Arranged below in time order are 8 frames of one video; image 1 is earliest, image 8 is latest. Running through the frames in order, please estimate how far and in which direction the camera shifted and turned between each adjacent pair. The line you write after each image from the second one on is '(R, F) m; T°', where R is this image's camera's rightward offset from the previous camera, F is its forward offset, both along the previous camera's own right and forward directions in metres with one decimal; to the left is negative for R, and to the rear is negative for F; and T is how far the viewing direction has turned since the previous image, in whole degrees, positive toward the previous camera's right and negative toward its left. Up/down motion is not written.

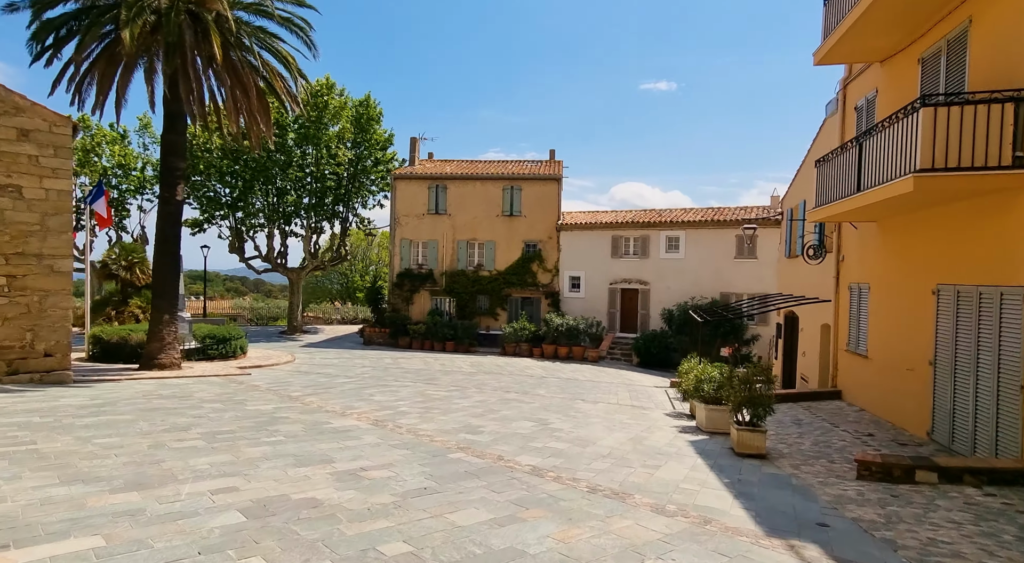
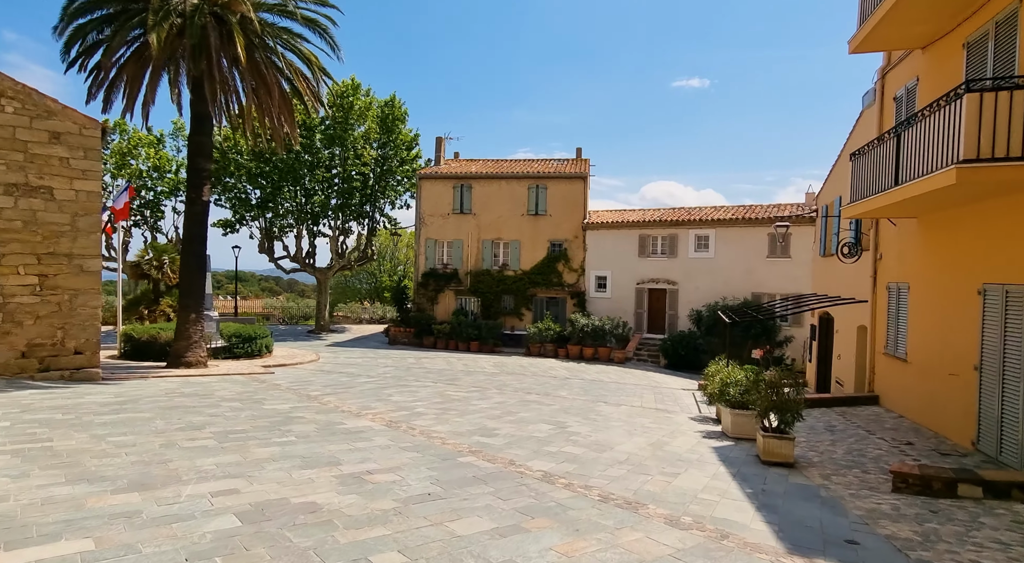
(+0.2, +0.2) m; -3°
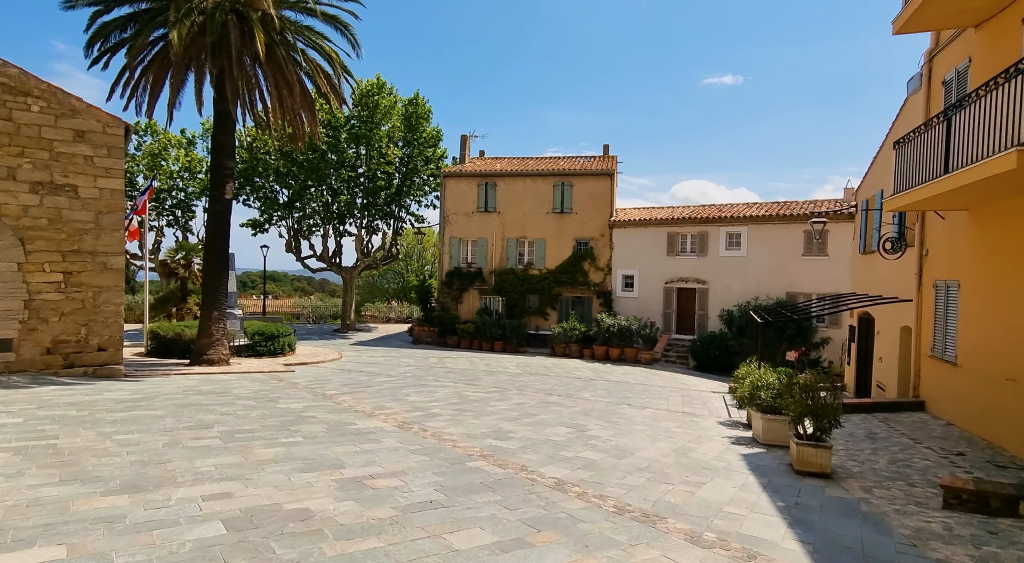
(+0.2, +0.3) m; -3°
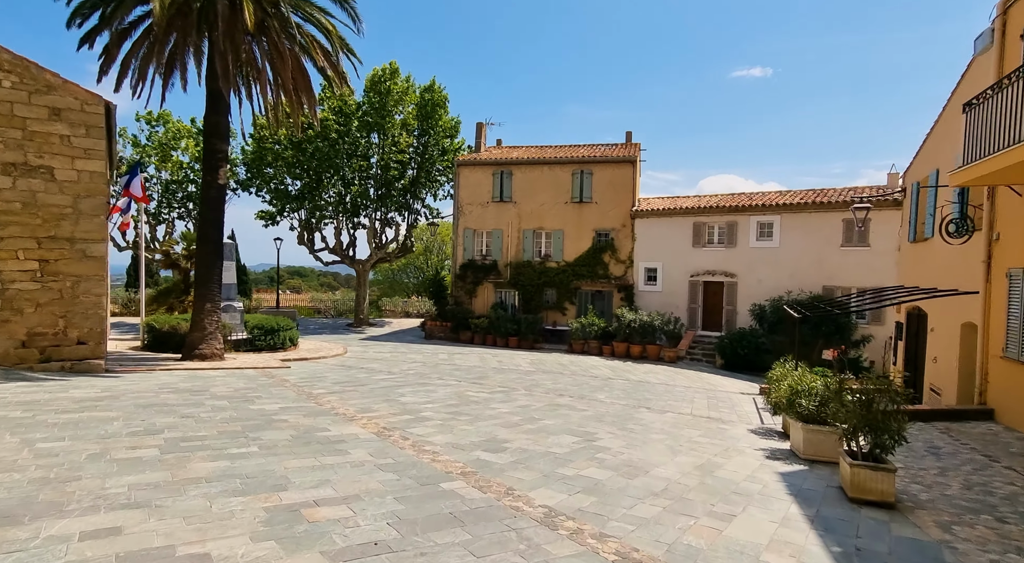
(+0.3, +1.1) m; -2°
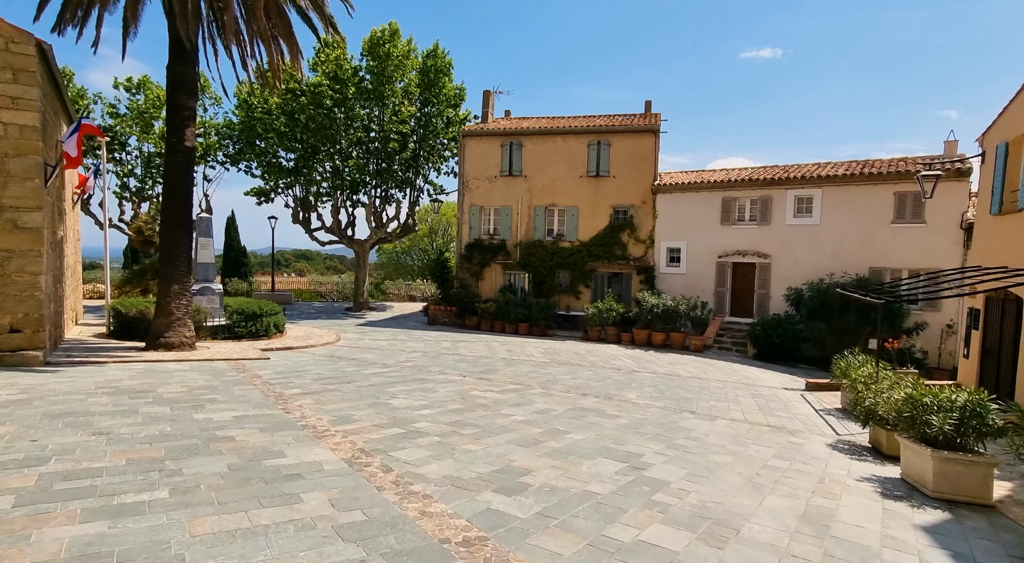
(-0.1, +1.8) m; -1°
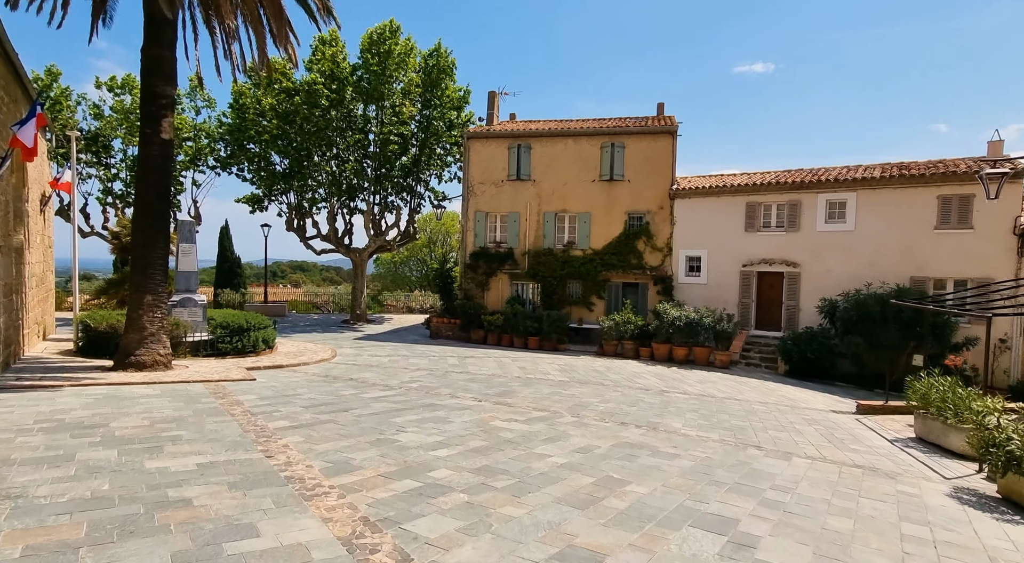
(-0.4, +1.4) m; 0°
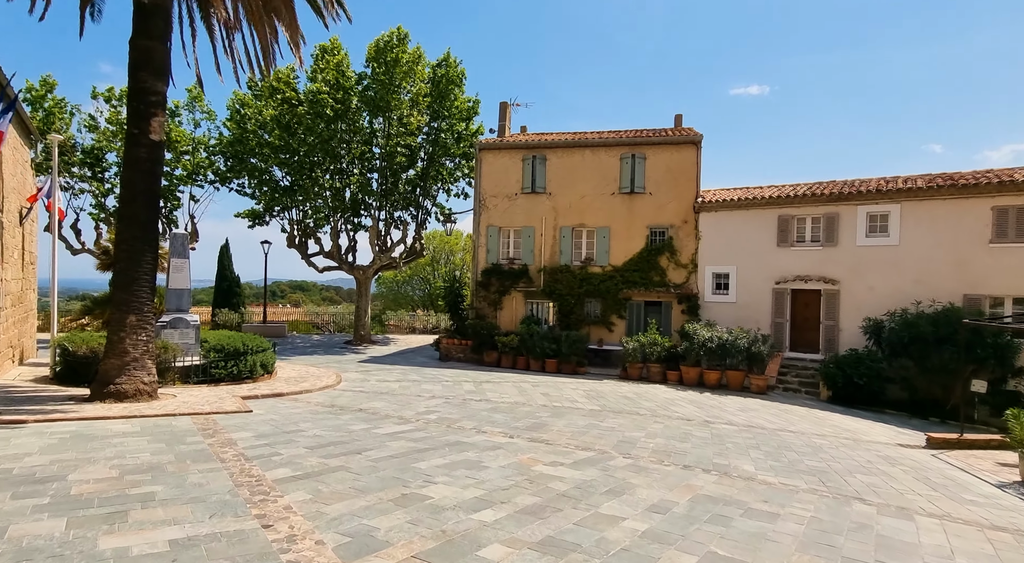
(-0.5, +1.2) m; 0°
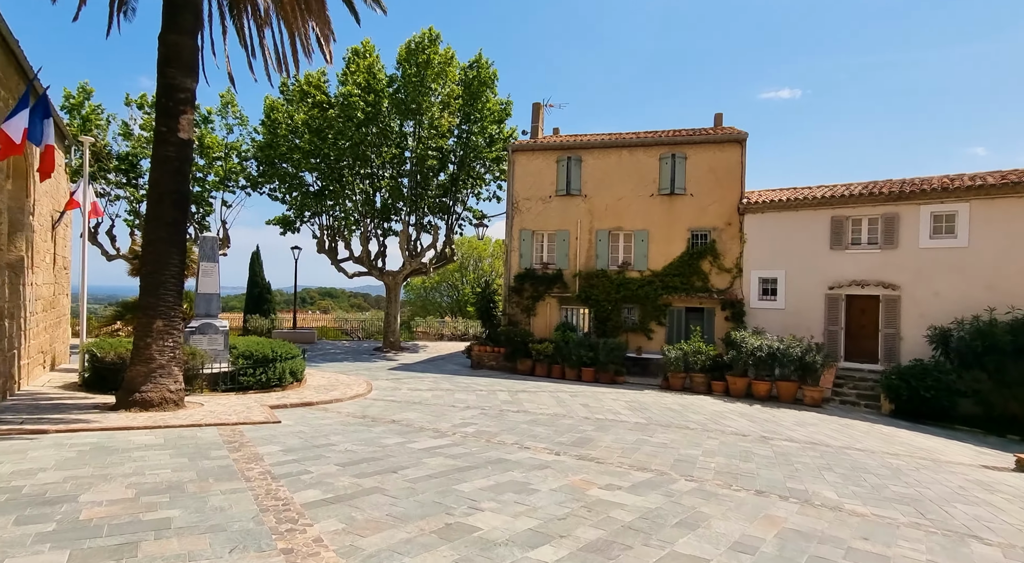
(-0.2, +0.6) m; -3°
